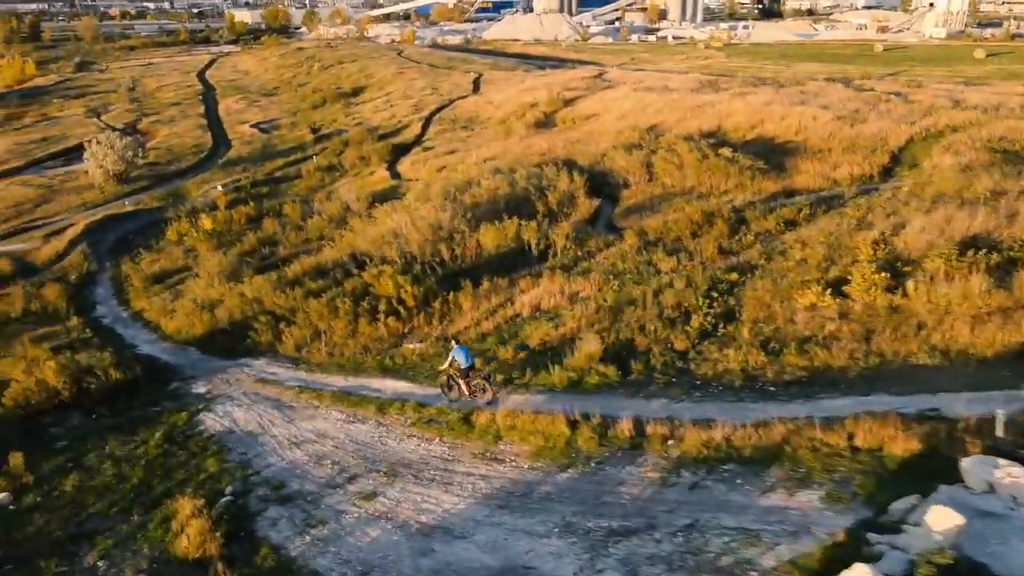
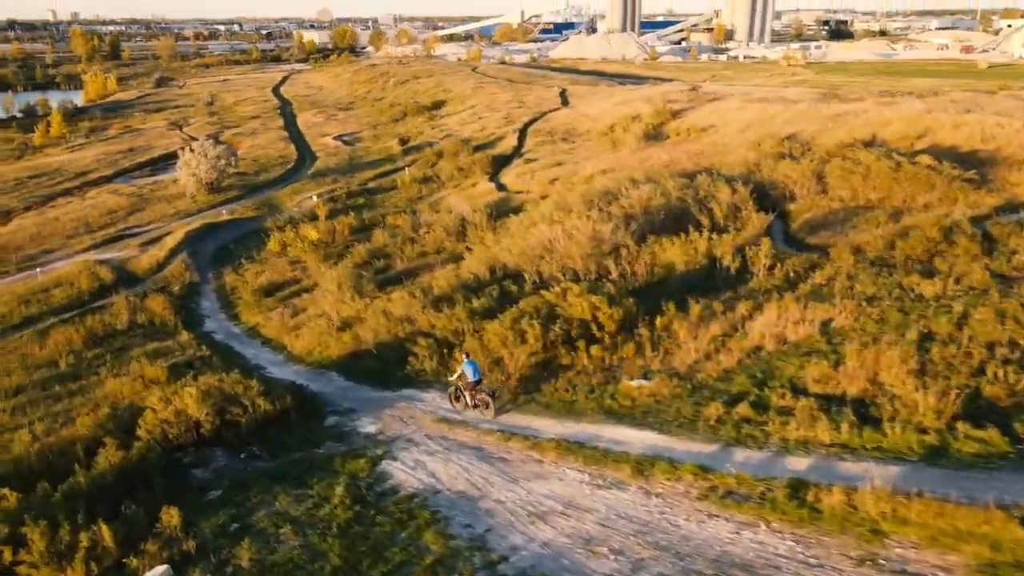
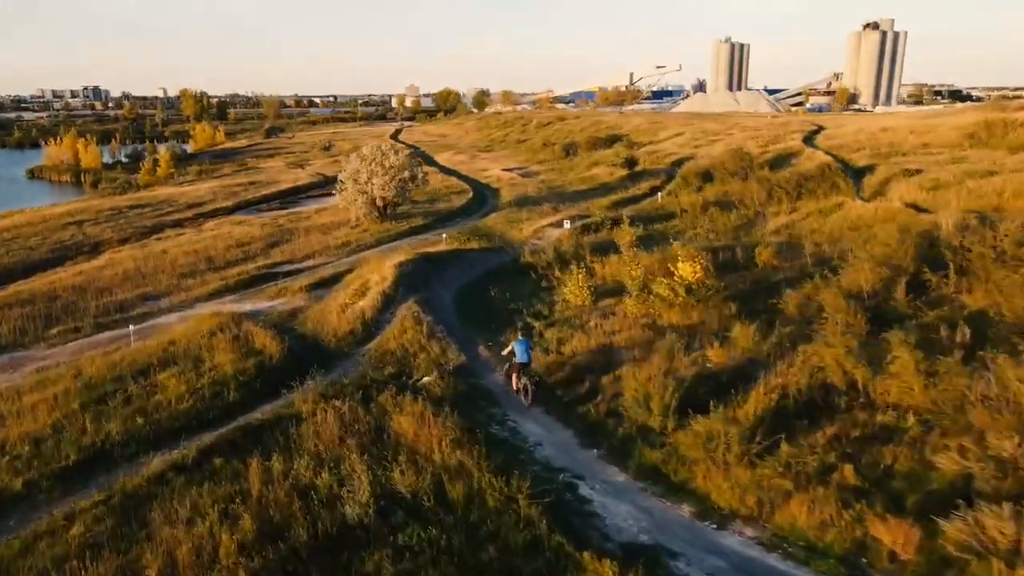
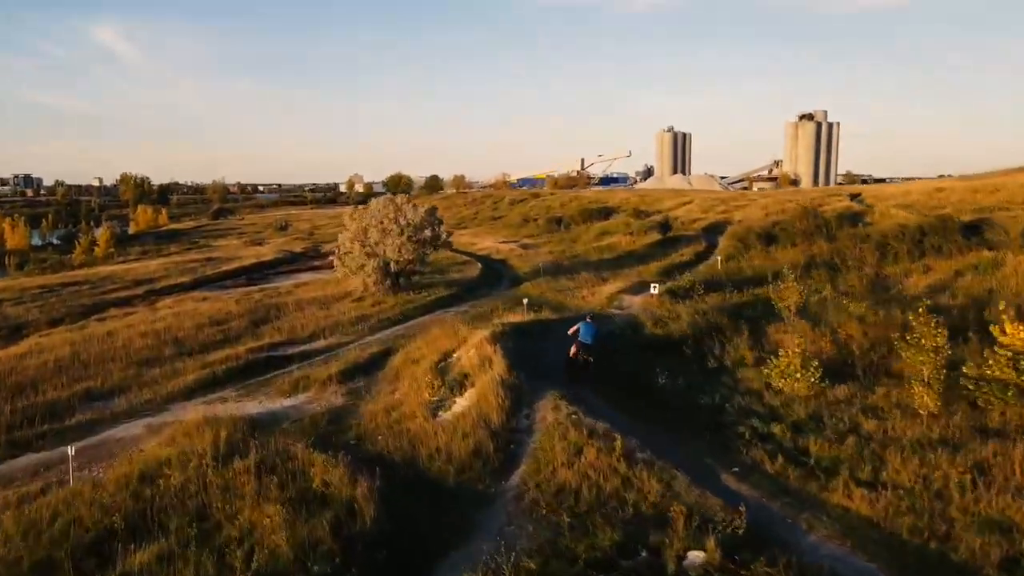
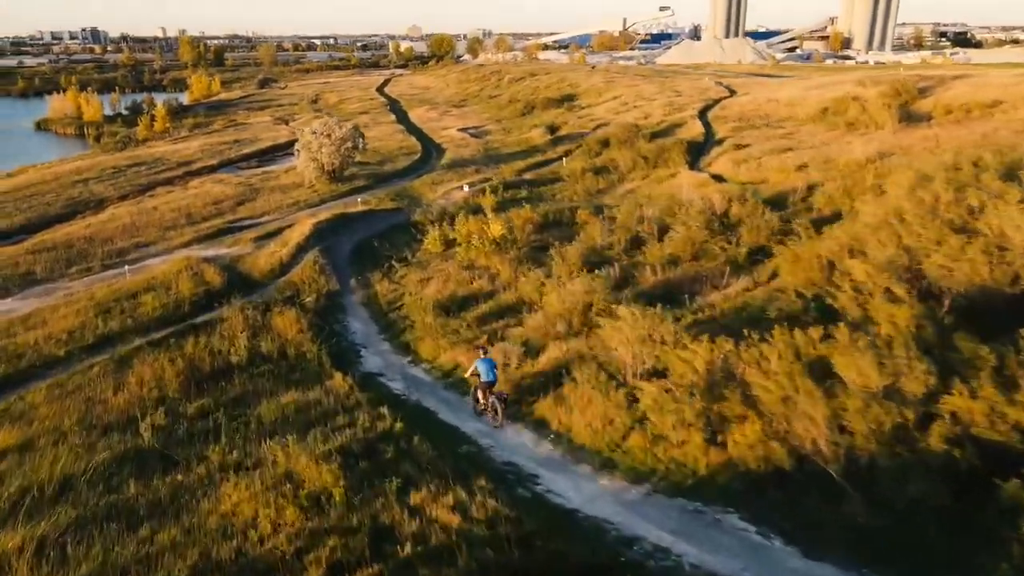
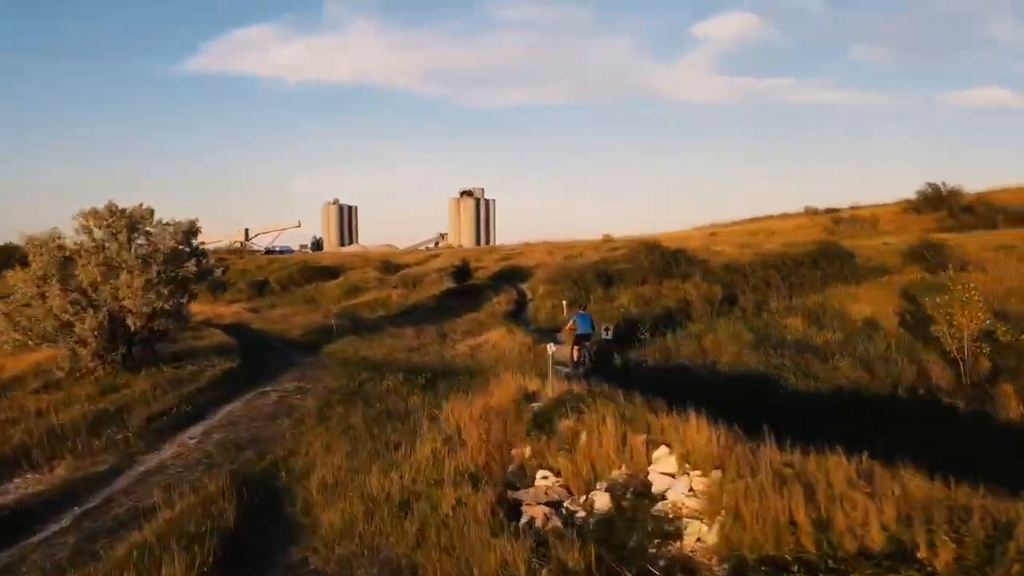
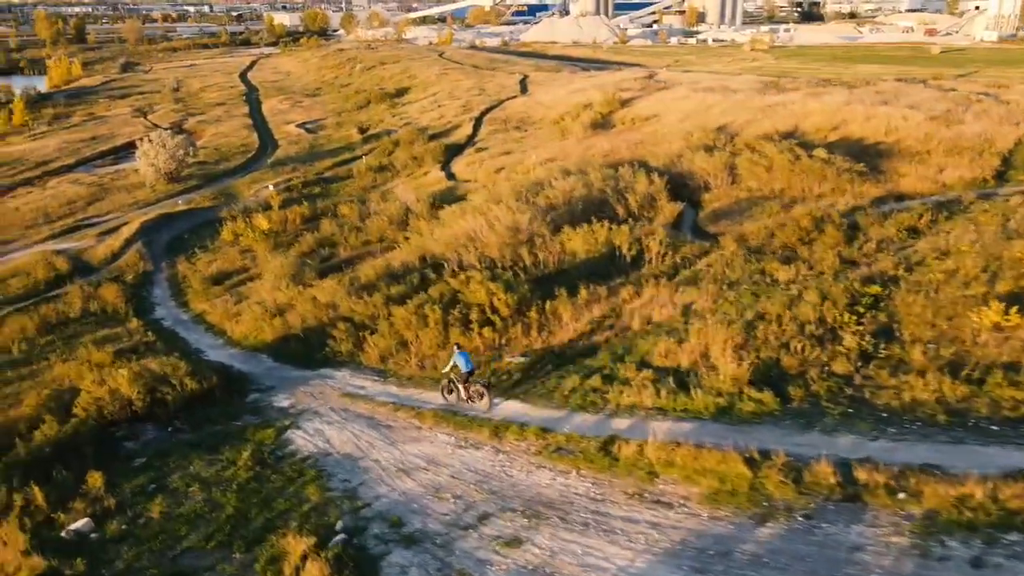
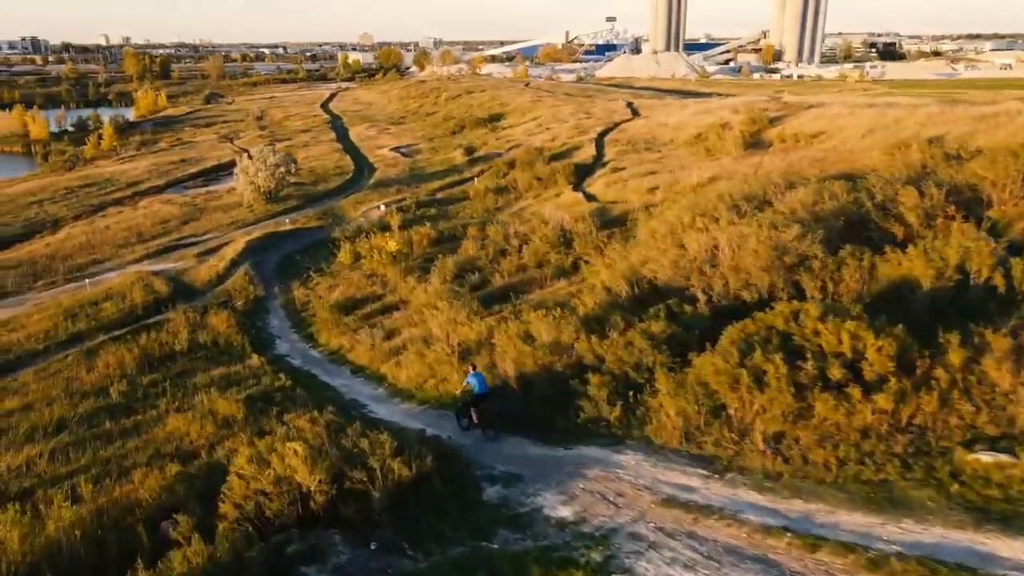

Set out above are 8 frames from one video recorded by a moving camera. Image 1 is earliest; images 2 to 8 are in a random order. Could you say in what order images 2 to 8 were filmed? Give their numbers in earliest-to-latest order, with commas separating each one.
7, 2, 8, 5, 3, 4, 6
